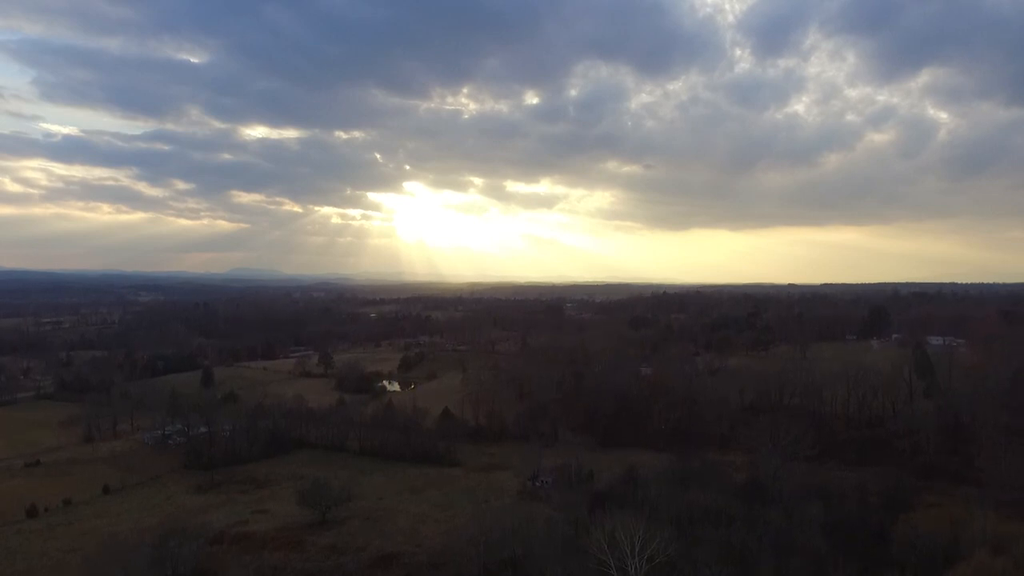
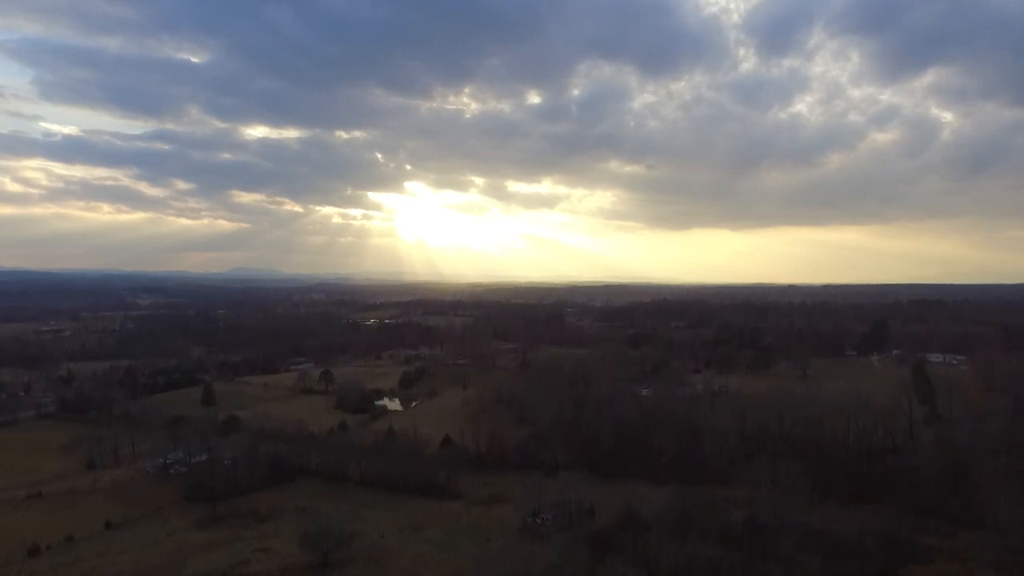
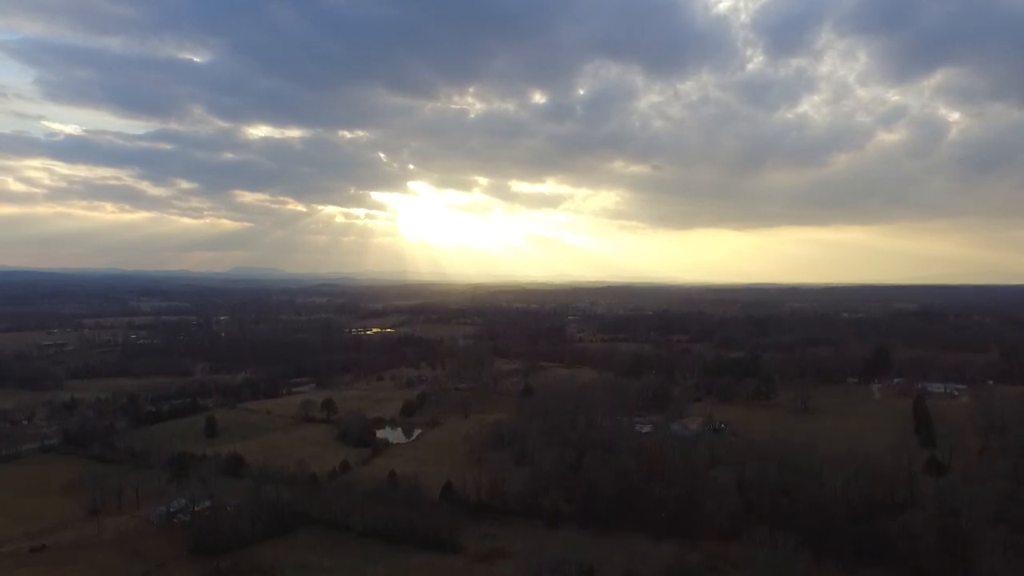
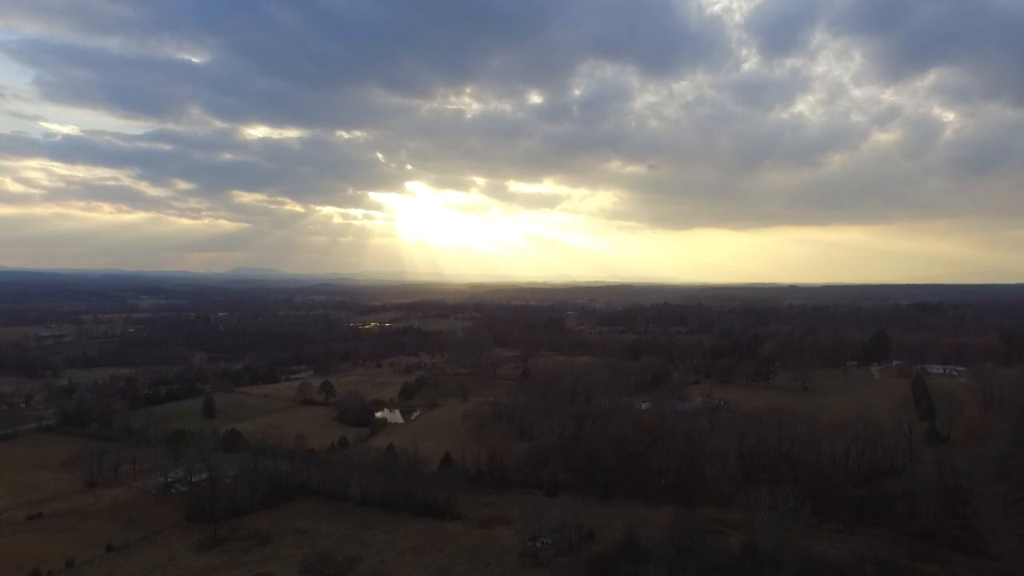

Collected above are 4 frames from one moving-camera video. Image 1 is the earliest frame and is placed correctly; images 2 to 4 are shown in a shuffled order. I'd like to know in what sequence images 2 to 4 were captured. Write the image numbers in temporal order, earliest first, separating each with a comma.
2, 4, 3
